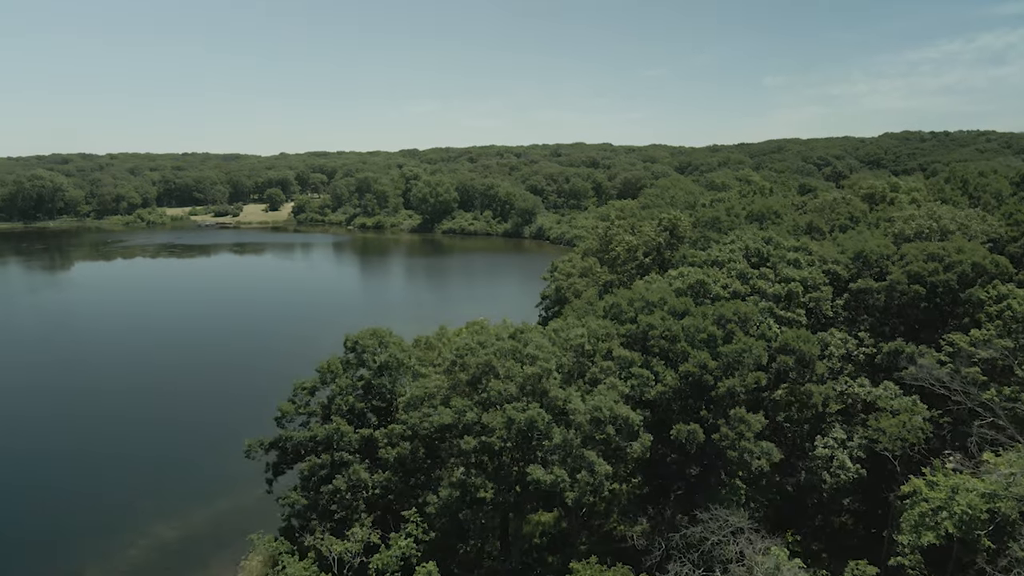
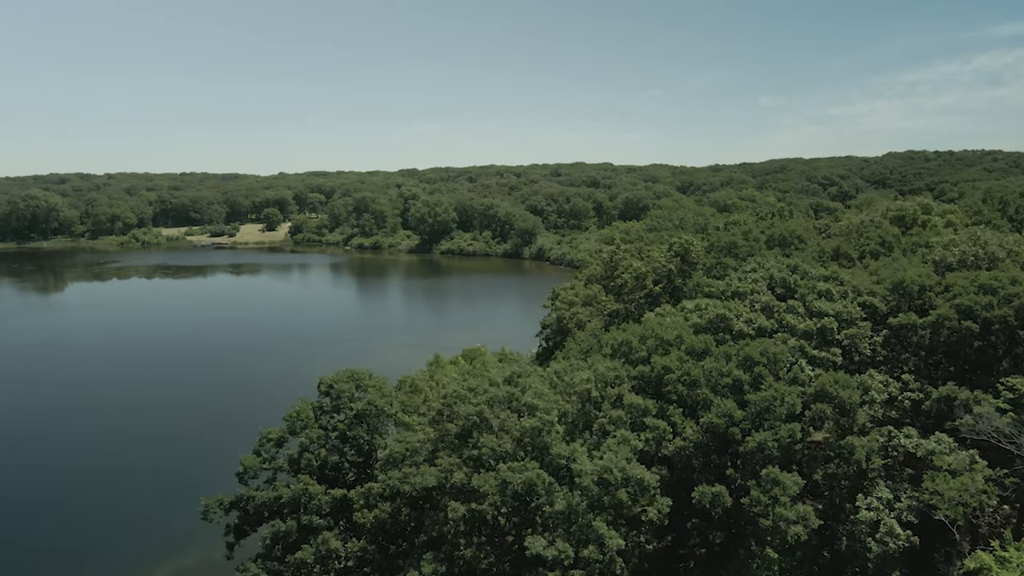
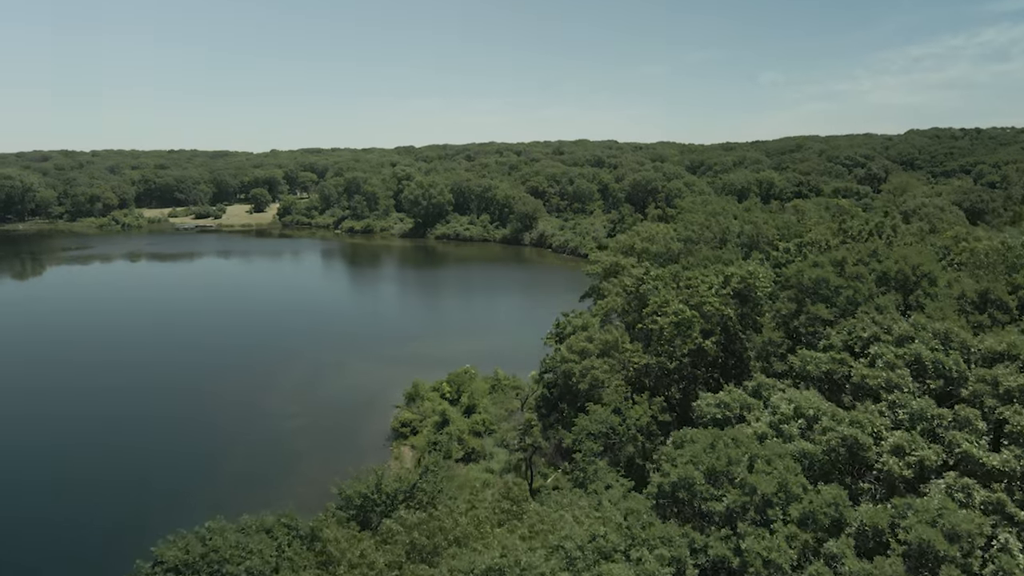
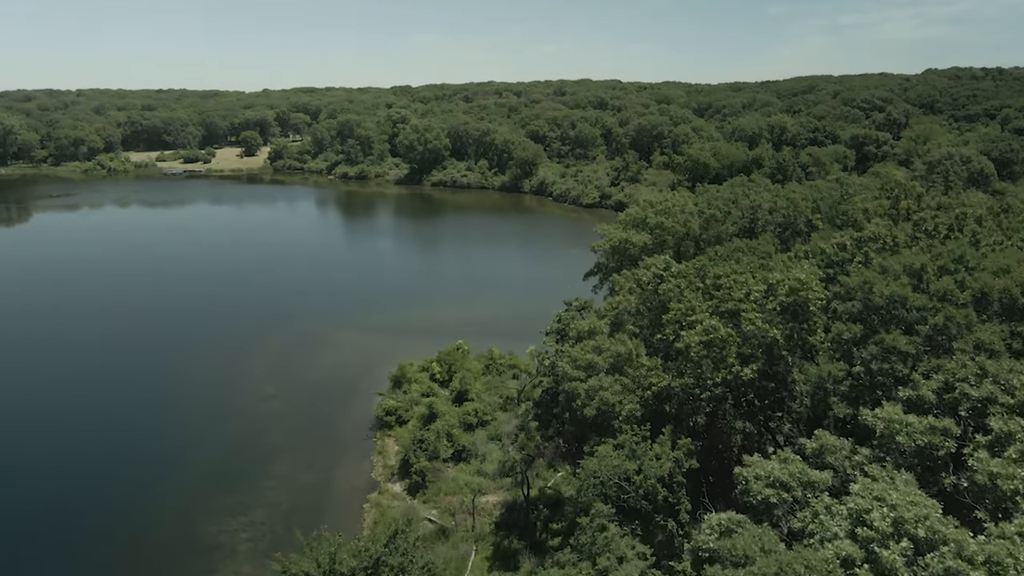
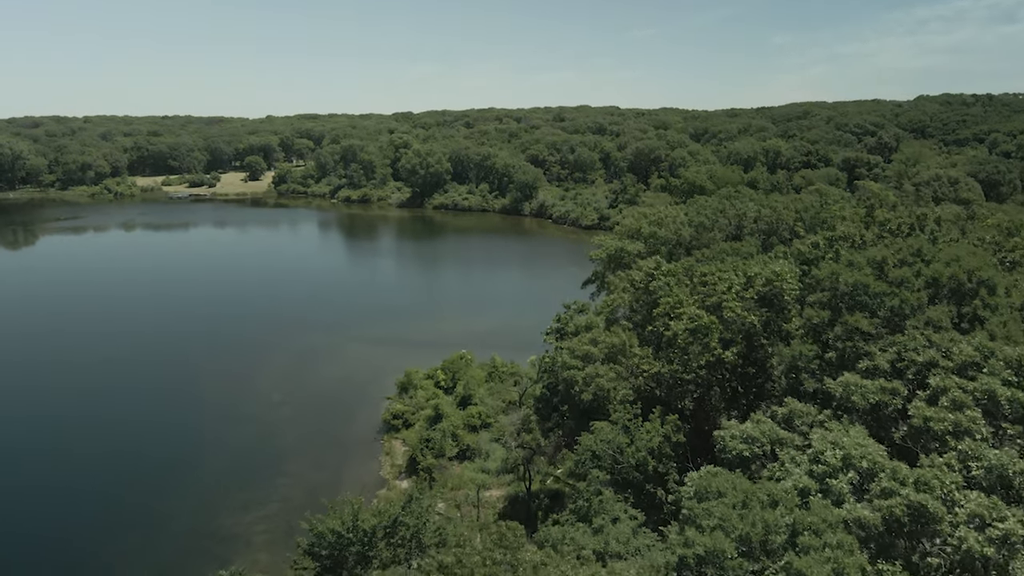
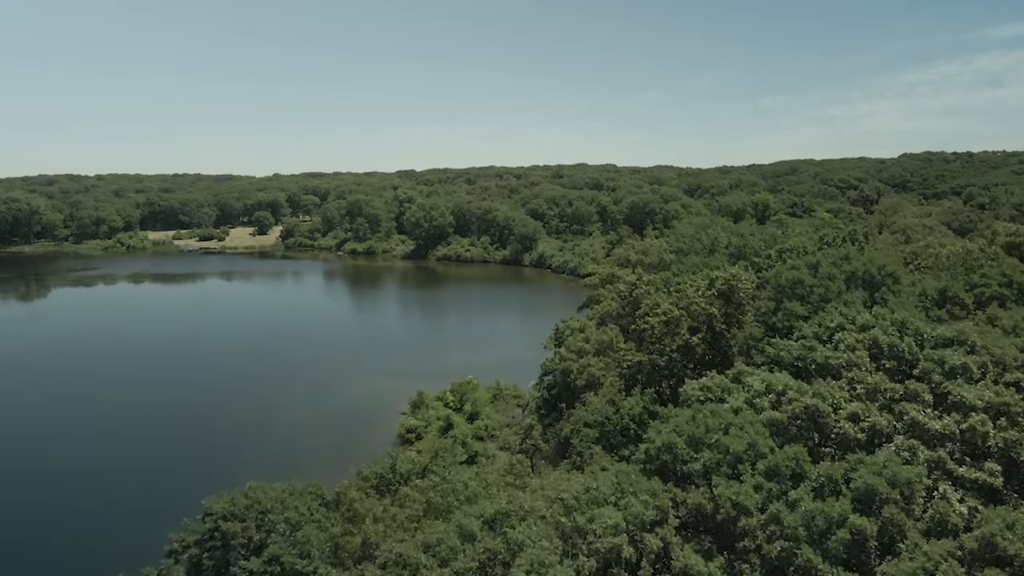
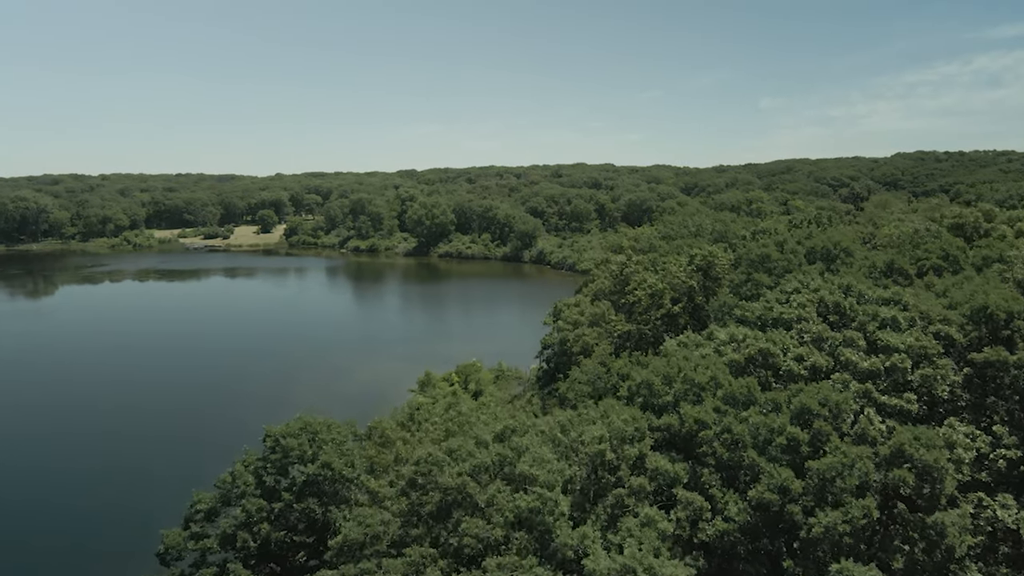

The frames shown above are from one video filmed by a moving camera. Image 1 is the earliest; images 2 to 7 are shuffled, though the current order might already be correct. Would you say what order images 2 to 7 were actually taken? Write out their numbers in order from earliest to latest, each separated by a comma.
2, 7, 6, 3, 5, 4
